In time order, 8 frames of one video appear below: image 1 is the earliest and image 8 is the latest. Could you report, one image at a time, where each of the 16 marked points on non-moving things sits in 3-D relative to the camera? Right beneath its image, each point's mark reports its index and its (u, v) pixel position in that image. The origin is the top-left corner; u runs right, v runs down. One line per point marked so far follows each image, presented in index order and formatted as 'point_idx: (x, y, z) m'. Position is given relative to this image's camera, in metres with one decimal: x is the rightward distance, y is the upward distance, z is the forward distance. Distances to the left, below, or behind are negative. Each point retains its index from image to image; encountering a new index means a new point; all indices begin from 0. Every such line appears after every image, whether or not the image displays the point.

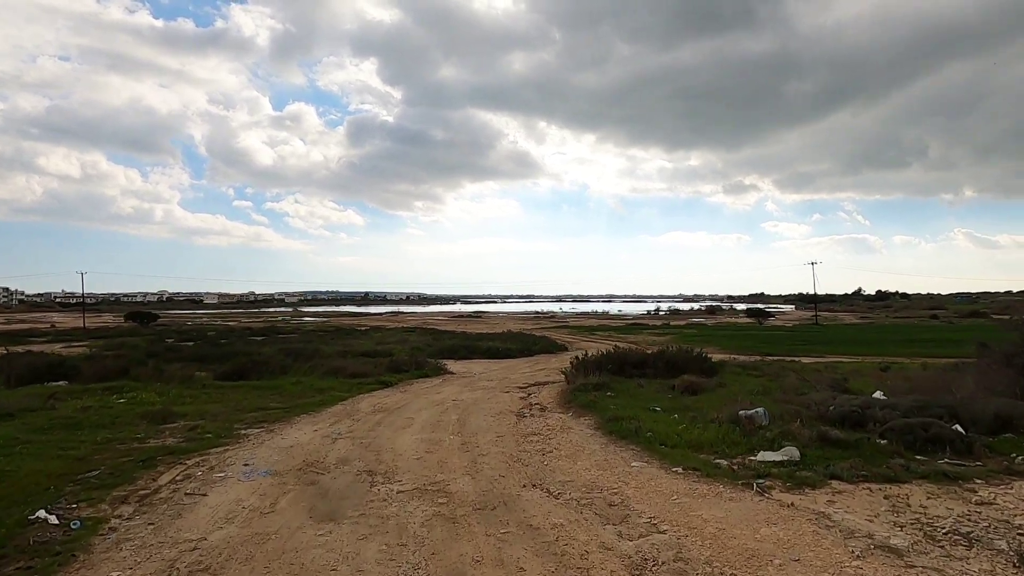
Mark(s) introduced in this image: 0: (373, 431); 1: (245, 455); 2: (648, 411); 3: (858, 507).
0: (-3.5, -3.7, +13.8) m
1: (-5.6, -3.5, +11.4) m
2: (+3.7, -3.4, +14.9) m
3: (+4.7, -2.9, +7.3) m
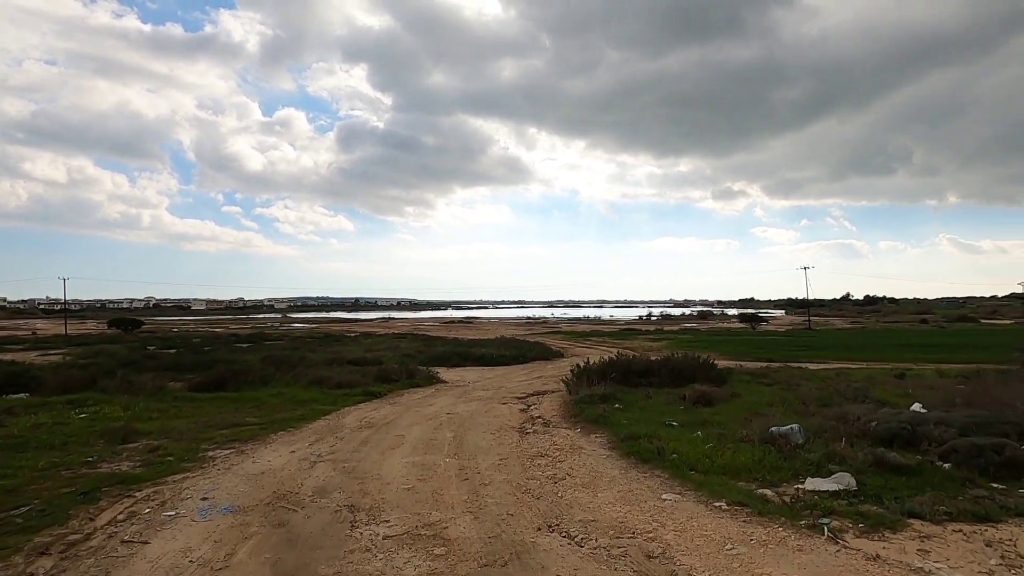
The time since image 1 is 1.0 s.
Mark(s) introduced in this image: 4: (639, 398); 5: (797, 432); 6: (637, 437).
0: (-3.4, -3.7, +12.2) m
1: (-5.5, -3.6, +9.7) m
2: (+3.8, -3.4, +13.4) m
3: (+4.8, -2.9, +5.8) m
4: (+4.4, -3.8, +18.6) m
5: (+5.9, -3.0, +11.2) m
6: (+2.8, -3.3, +12.1) m
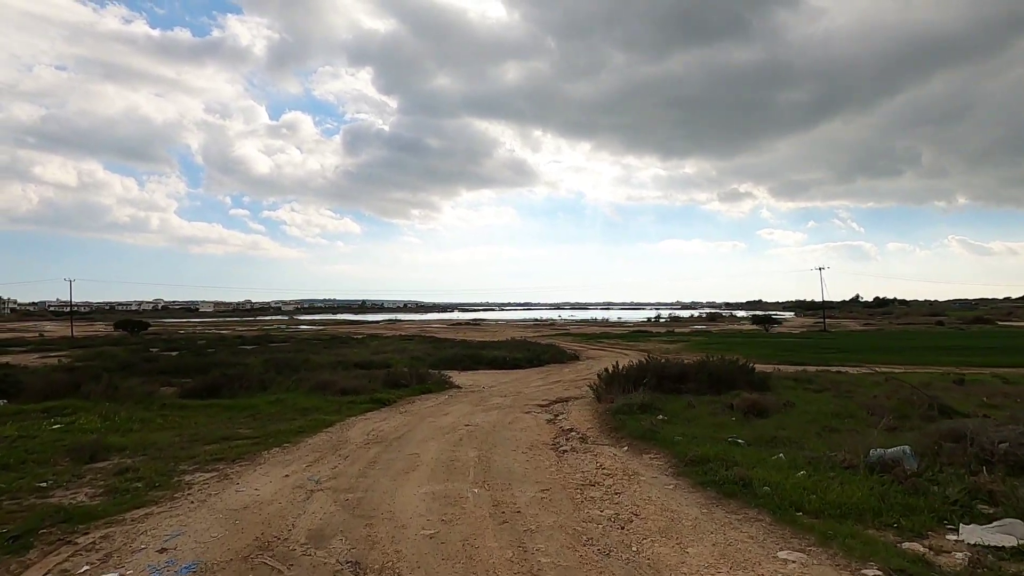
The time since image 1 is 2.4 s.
0: (-2.7, -3.5, +10.0) m
1: (-4.8, -3.4, +7.6) m
2: (+4.5, -3.3, +11.2) m
3: (+5.5, -2.7, +3.6) m
4: (+5.2, -3.7, +16.4) m
5: (+6.6, -2.8, +9.0) m
6: (+3.5, -3.1, +9.9) m
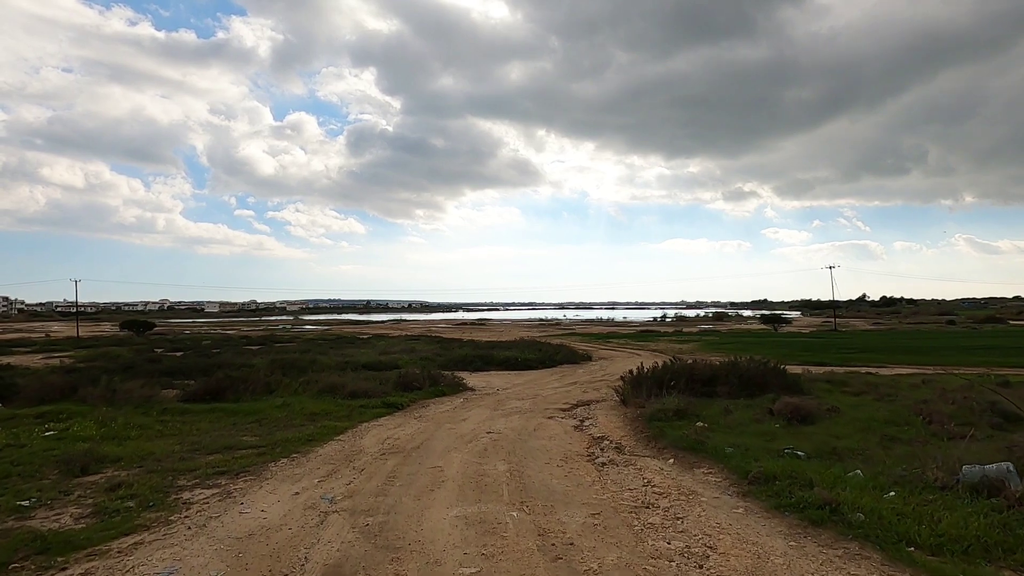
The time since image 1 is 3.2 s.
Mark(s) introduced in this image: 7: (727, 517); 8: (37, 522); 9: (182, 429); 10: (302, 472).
0: (-2.1, -3.4, +8.9) m
1: (-4.2, -3.3, +6.5) m
2: (+5.2, -3.1, +10.0) m
3: (+6.1, -2.6, +2.4) m
4: (+5.9, -3.6, +15.1) m
5: (+7.2, -2.7, +7.8) m
6: (+4.2, -3.0, +8.7) m
7: (+3.0, -3.1, +7.5) m
8: (-7.4, -3.6, +8.4) m
9: (-9.5, -4.1, +15.7) m
10: (-4.1, -3.6, +10.6) m
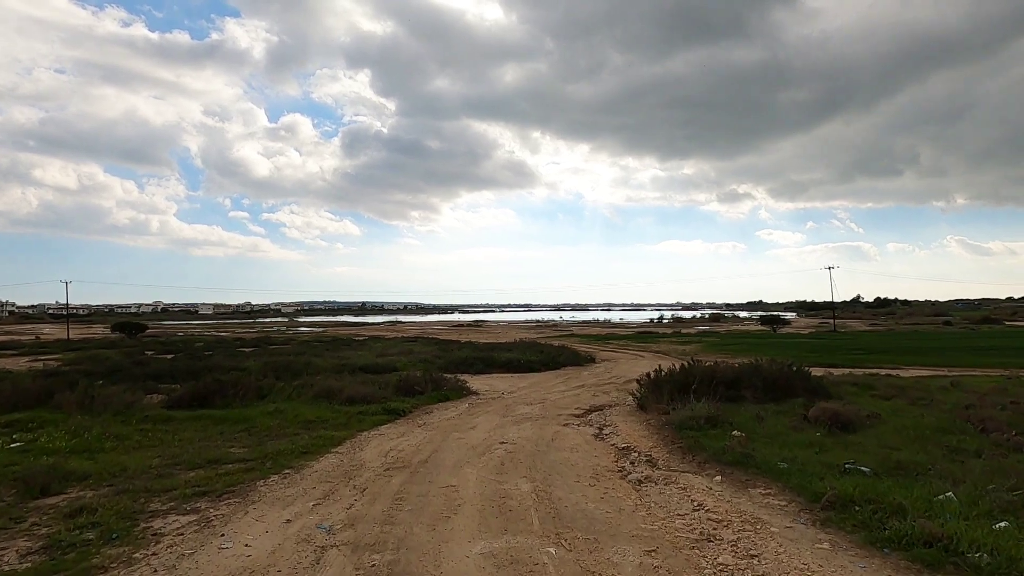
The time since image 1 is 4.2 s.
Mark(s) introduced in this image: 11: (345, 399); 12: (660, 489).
0: (-1.6, -3.3, +7.5) m
1: (-3.7, -3.2, +5.1) m
2: (+5.6, -3.0, +8.6) m
3: (+6.6, -2.4, +1.1) m
4: (+6.2, -3.4, +13.8) m
5: (+7.7, -2.5, +6.5) m
6: (+4.6, -2.9, +7.4) m
7: (+3.4, -3.0, +6.1) m
8: (-6.9, -3.5, +7.0) m
9: (-9.2, -4.0, +14.2) m
10: (-3.7, -3.5, +9.2) m
11: (-6.1, -4.1, +19.7) m
12: (+2.5, -3.4, +9.1) m
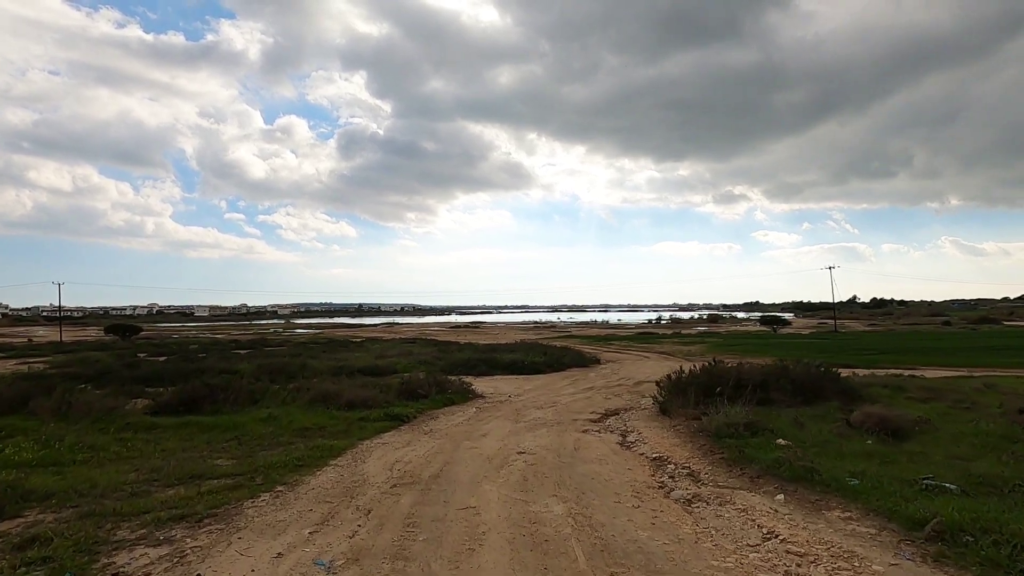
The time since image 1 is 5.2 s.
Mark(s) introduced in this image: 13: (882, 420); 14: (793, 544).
0: (-1.2, -3.1, +6.2) m
1: (-3.3, -3.0, +3.8) m
2: (+6.0, -2.8, +7.4) m
3: (+7.1, -2.2, -0.2) m
4: (+6.7, -3.3, +12.6) m
5: (+8.1, -2.4, +5.2) m
6: (+5.0, -2.7, +6.1) m
7: (+3.9, -2.8, +4.9) m
8: (-6.5, -3.3, +5.6) m
9: (-8.8, -3.9, +12.9) m
10: (-3.2, -3.3, +7.9) m
11: (-5.7, -3.9, +18.4) m
12: (+2.9, -3.2, +7.8) m
13: (+8.8, -3.1, +12.9) m
14: (+3.3, -3.0, +6.4) m
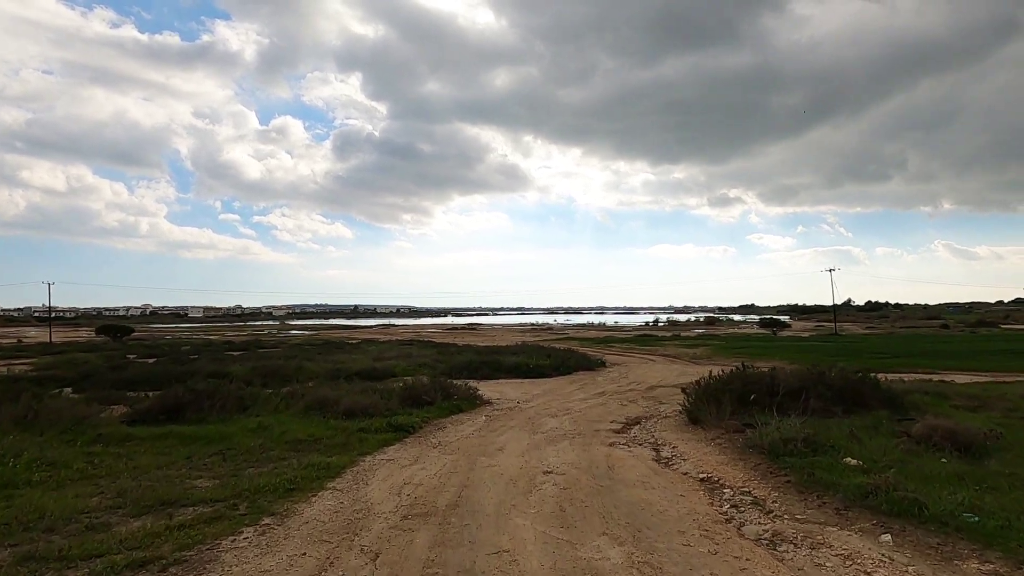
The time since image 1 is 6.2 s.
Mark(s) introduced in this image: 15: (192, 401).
0: (-0.7, -3.0, +4.6) m
1: (-2.7, -2.9, +2.1) m
2: (+6.6, -2.7, +5.8) m
3: (+7.6, -2.1, -1.7) m
4: (+7.1, -3.2, +11.0) m
5: (+8.7, -2.3, +3.7) m
6: (+5.6, -2.6, +4.6) m
7: (+4.4, -2.7, +3.3) m
8: (-5.9, -3.2, +4.0) m
9: (-8.3, -3.7, +11.2) m
10: (-2.7, -3.2, +6.2) m
11: (-5.3, -3.8, +16.8) m
12: (+3.4, -3.1, +6.2) m
13: (+9.3, -3.1, +11.4) m
14: (+3.8, -2.9, +4.9) m
15: (-10.1, -3.6, +17.1) m
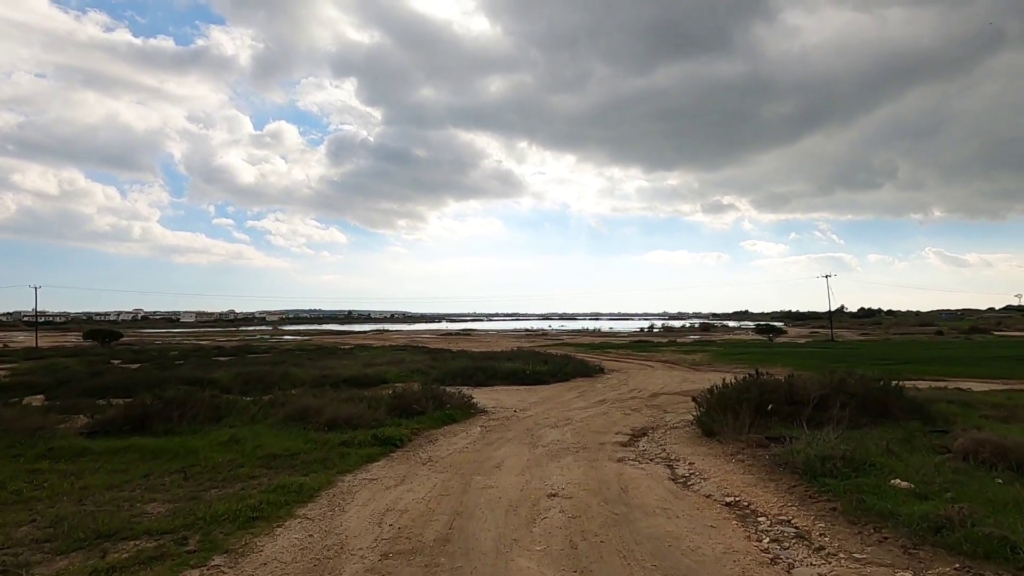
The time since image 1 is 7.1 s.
0: (-0.6, -2.9, +3.3) m
1: (-2.6, -2.7, +0.8) m
2: (+6.6, -2.7, +4.6) m
3: (+7.8, -2.0, -2.9) m
4: (+7.1, -3.2, +9.8) m
5: (+8.7, -2.2, +2.5) m
6: (+5.6, -2.5, +3.3) m
7: (+4.5, -2.6, +2.1) m
8: (-5.9, -3.0, +2.6) m
9: (-8.3, -3.7, +9.8) m
10: (-2.7, -3.1, +4.9) m
11: (-5.4, -3.8, +15.4) m
12: (+3.5, -3.0, +5.0) m
13: (+9.3, -3.0, +10.2) m
14: (+3.9, -2.8, +3.6) m
15: (-10.2, -3.5, +15.7) m
